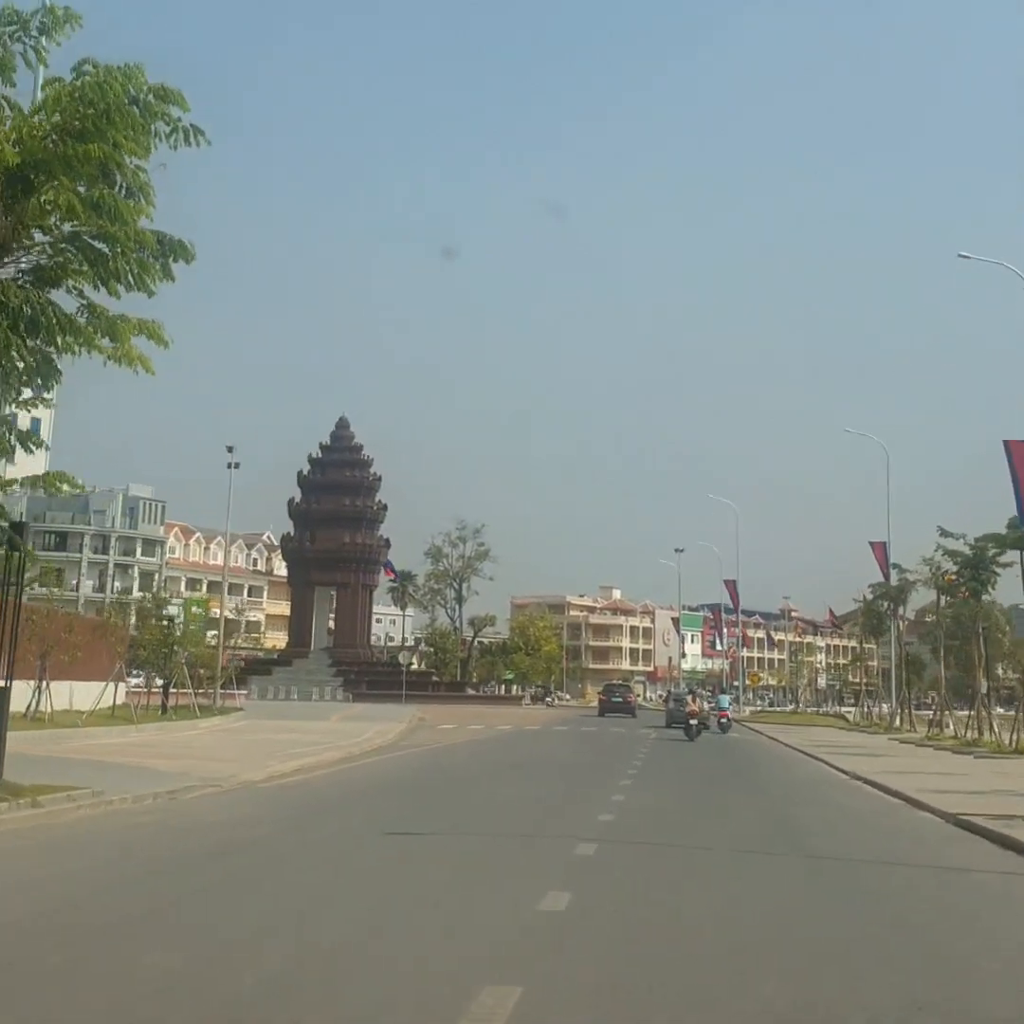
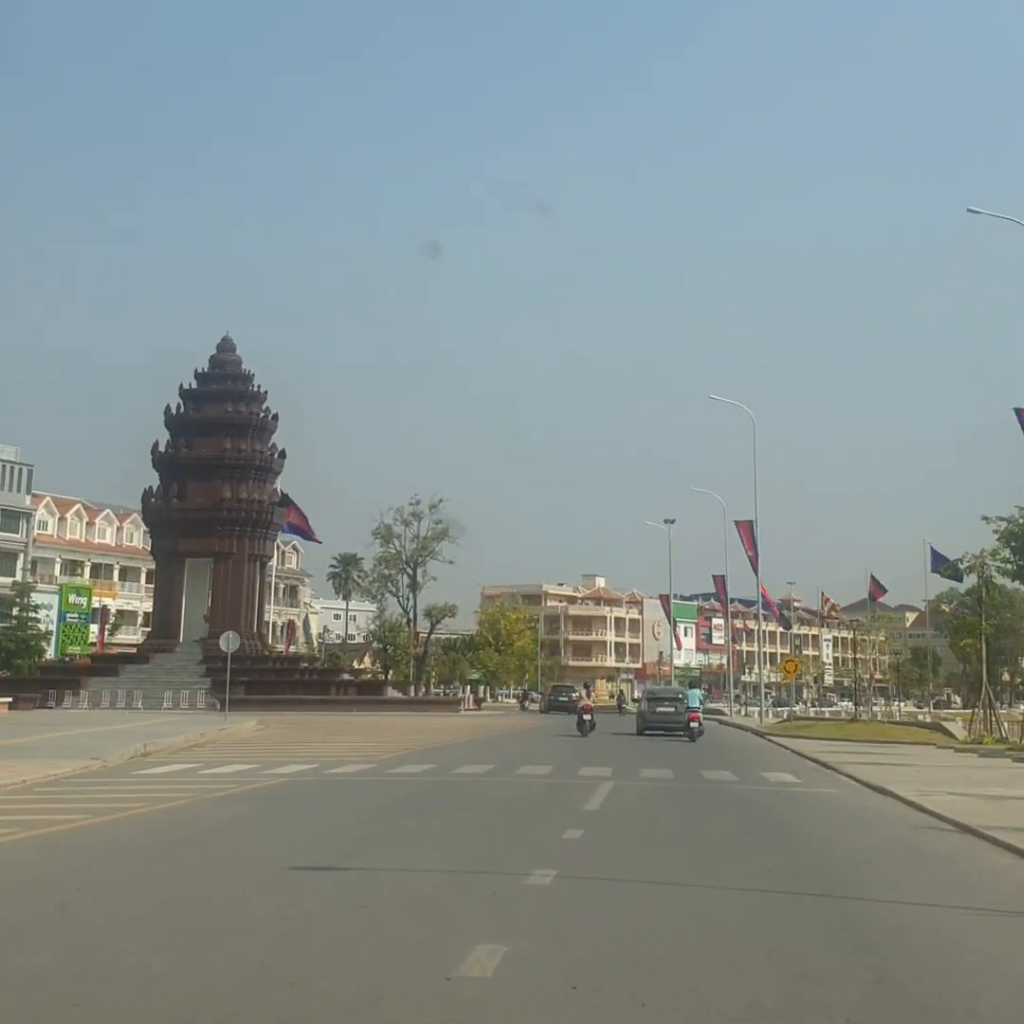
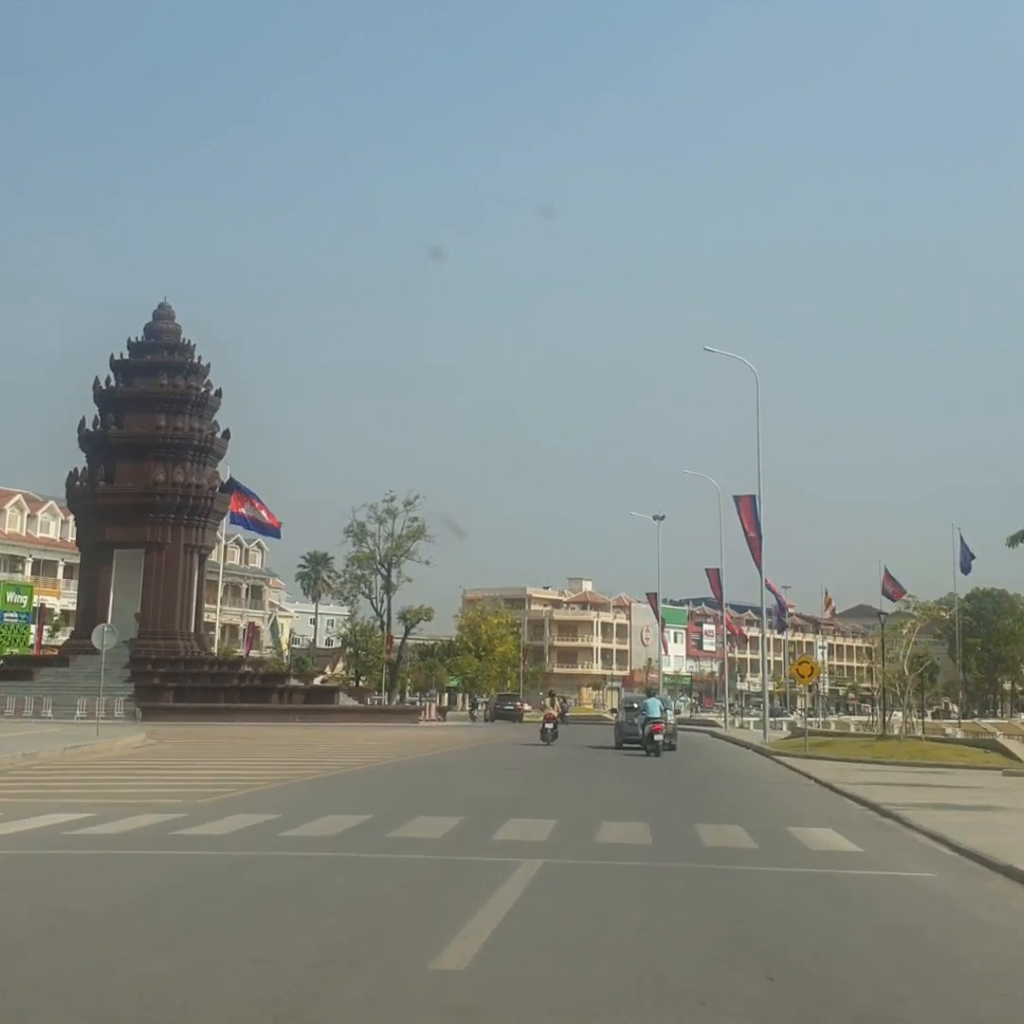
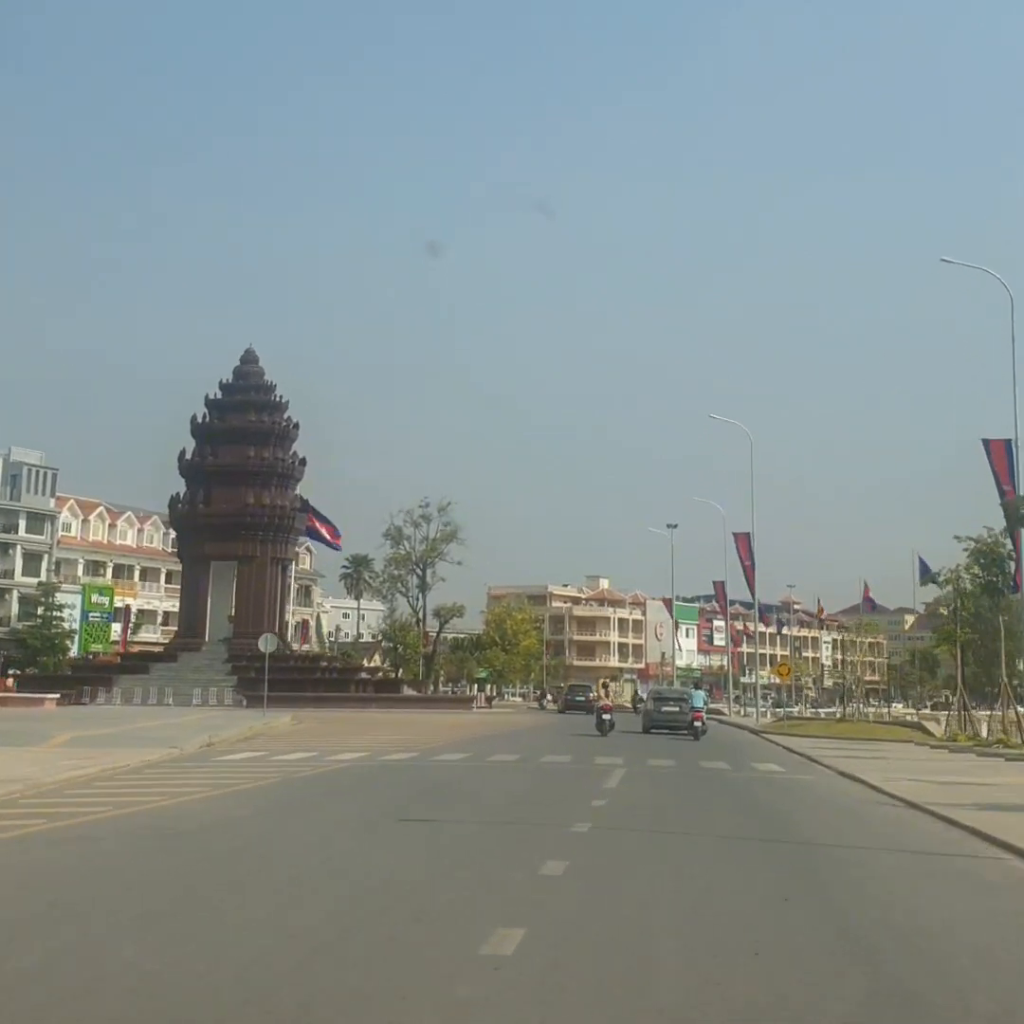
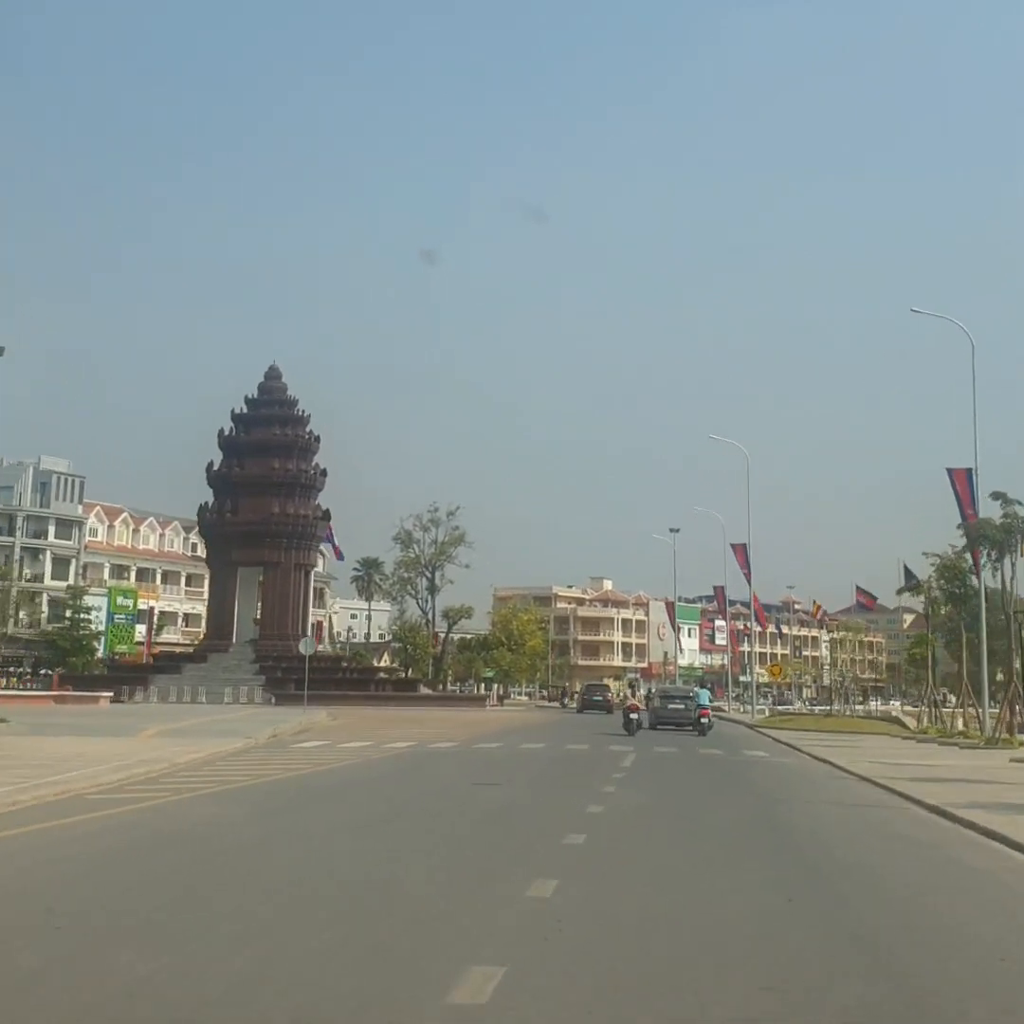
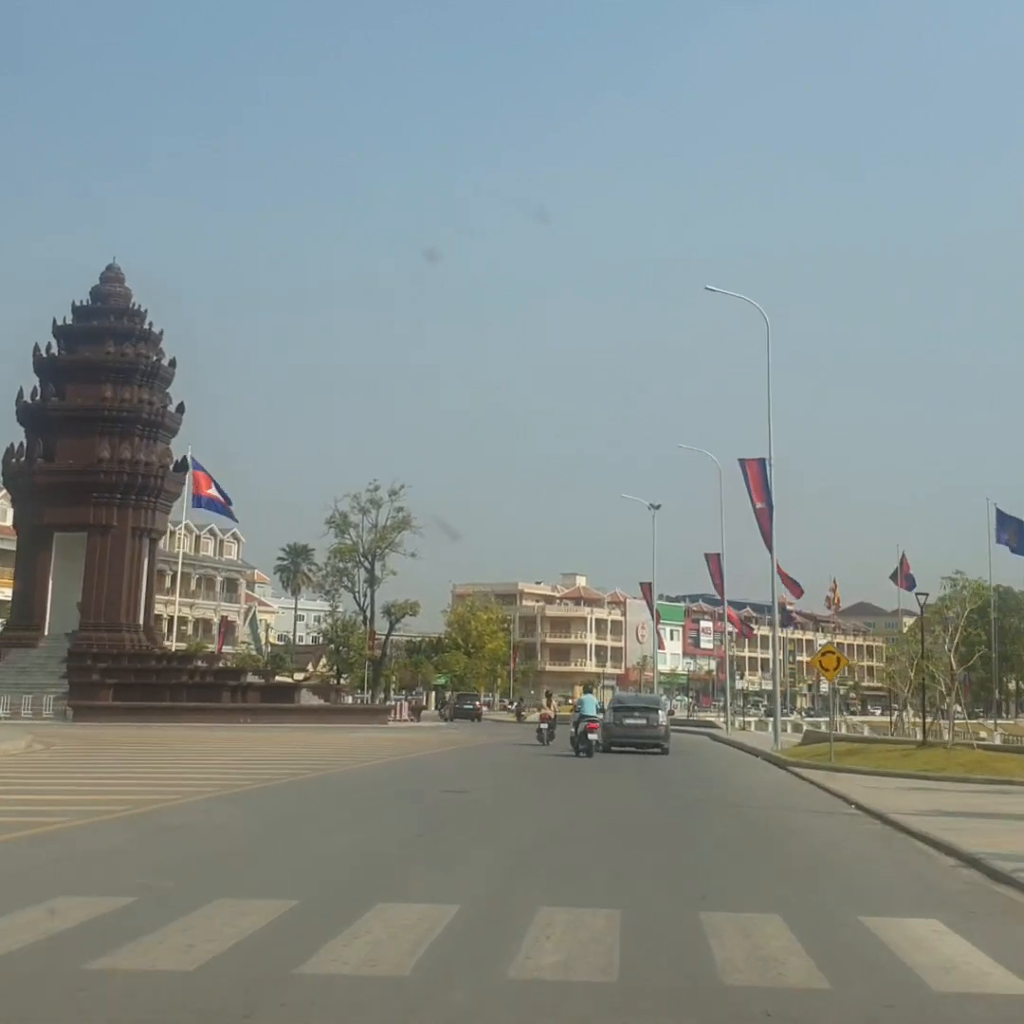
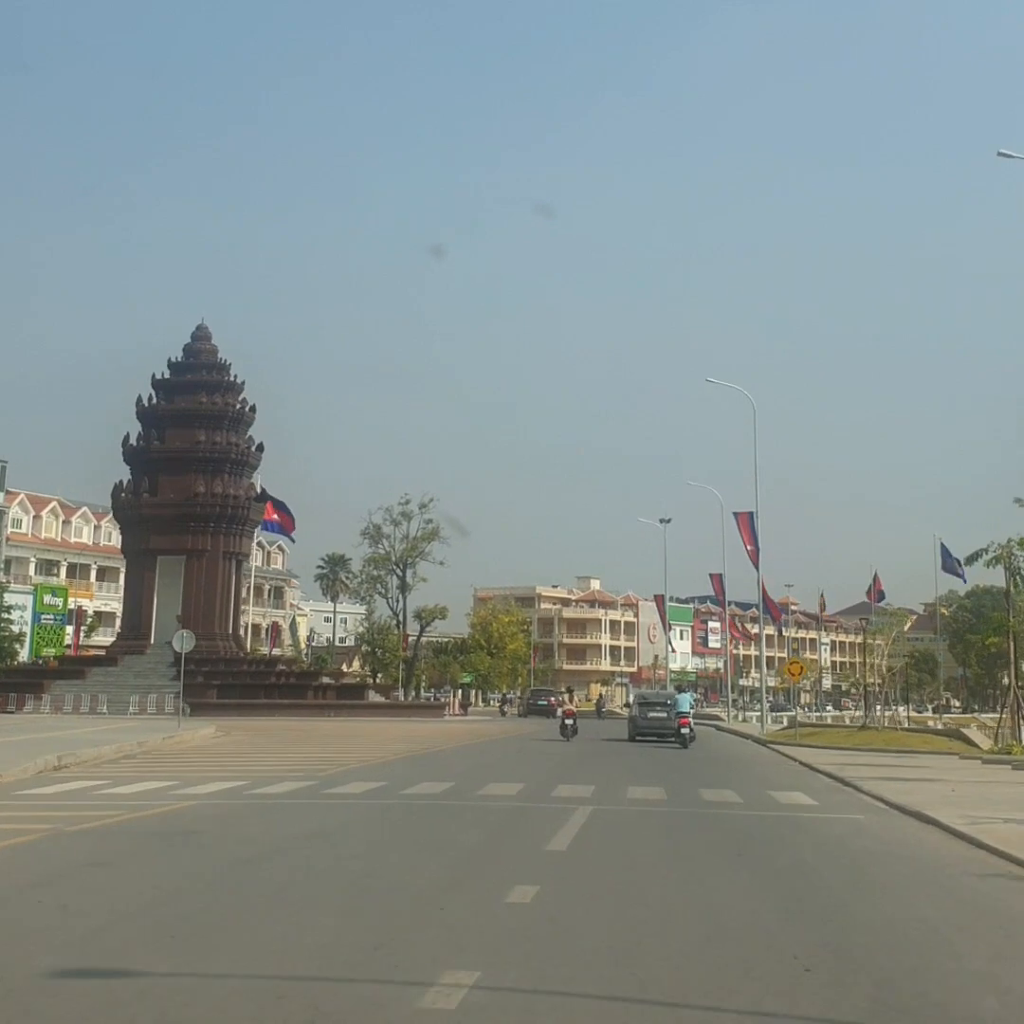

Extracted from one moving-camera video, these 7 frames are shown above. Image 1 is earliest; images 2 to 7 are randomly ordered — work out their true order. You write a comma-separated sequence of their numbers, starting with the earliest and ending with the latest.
5, 4, 2, 7, 3, 6
